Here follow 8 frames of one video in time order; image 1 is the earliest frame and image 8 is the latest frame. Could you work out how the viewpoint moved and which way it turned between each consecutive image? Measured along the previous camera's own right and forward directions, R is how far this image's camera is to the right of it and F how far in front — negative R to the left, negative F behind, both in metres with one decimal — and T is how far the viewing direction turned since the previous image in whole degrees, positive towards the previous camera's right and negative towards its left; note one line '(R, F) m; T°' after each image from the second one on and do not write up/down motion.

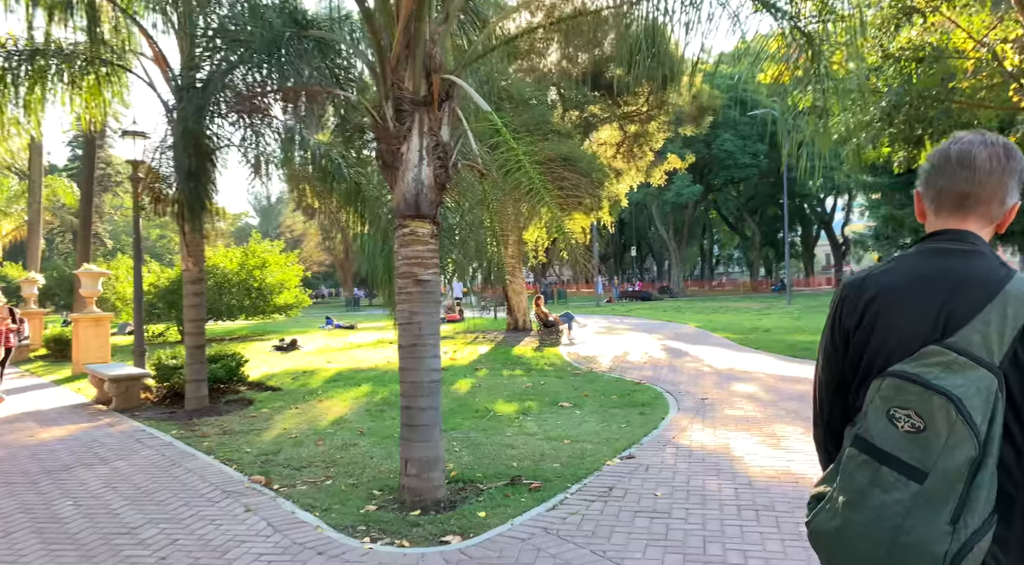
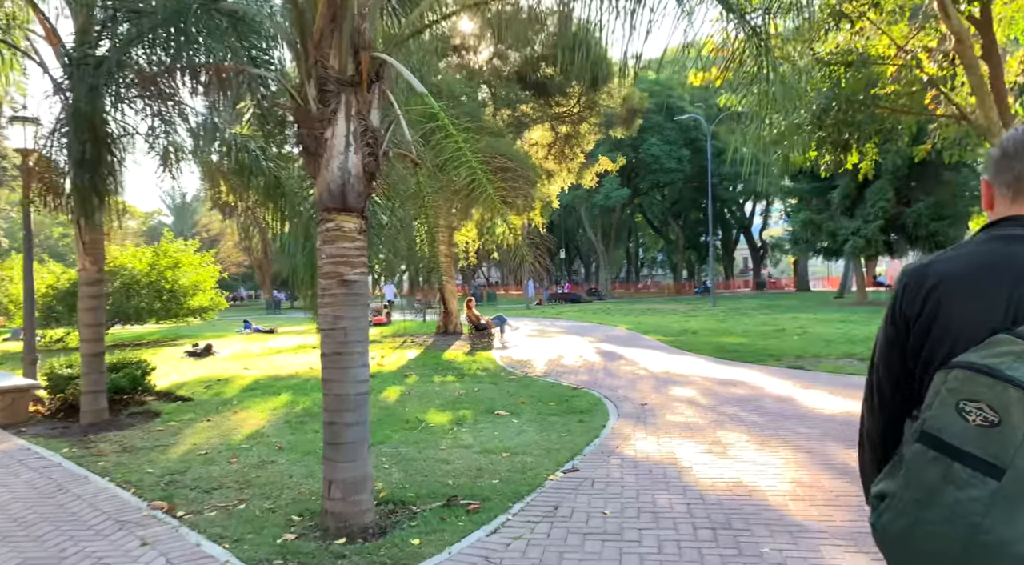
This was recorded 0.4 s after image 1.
(-0.1, +0.5) m; +6°
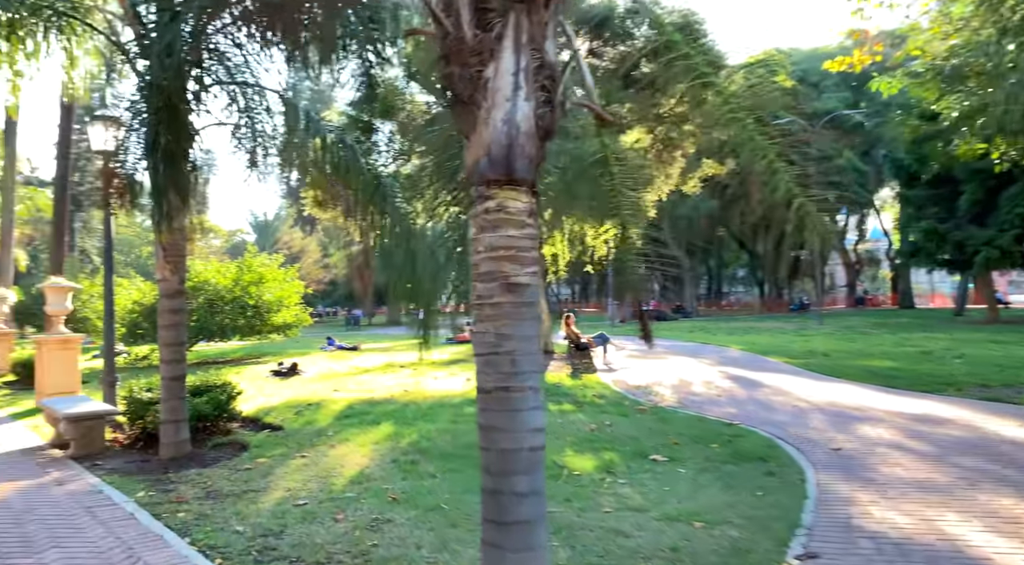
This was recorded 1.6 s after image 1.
(-0.9, +1.6) m; -6°
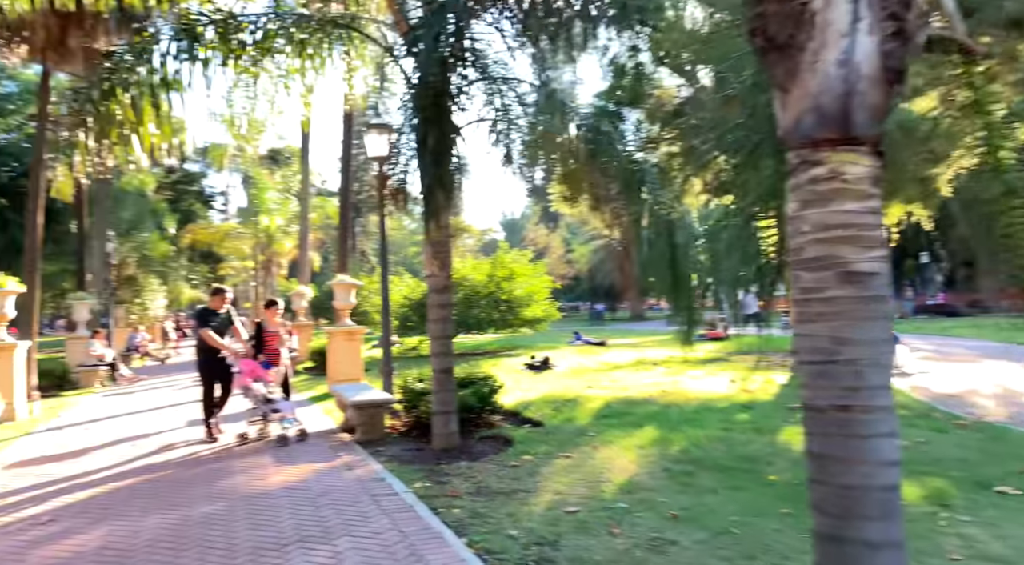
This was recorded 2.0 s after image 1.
(-0.4, +0.5) m; -19°
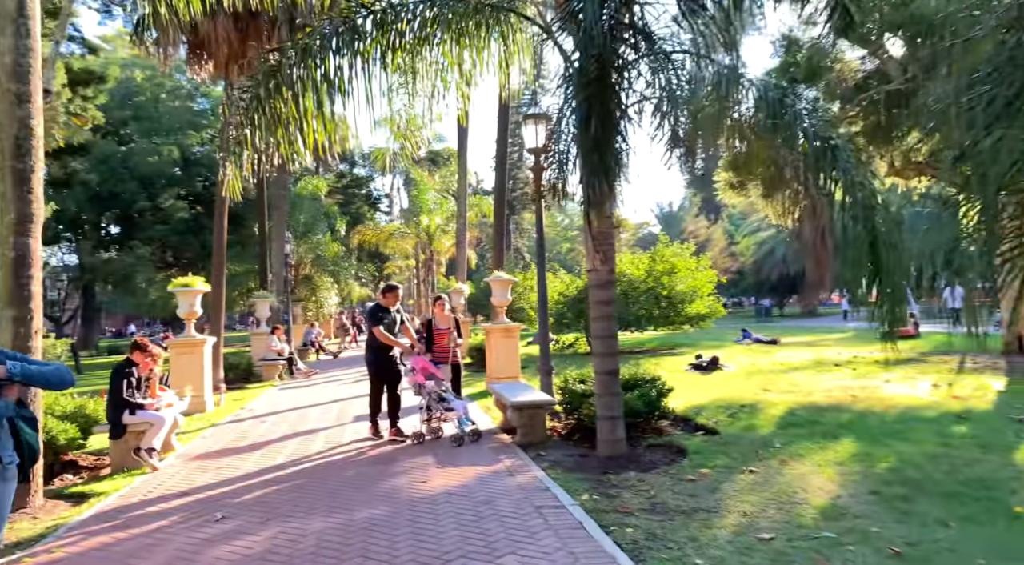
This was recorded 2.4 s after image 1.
(-0.2, +0.5) m; -12°
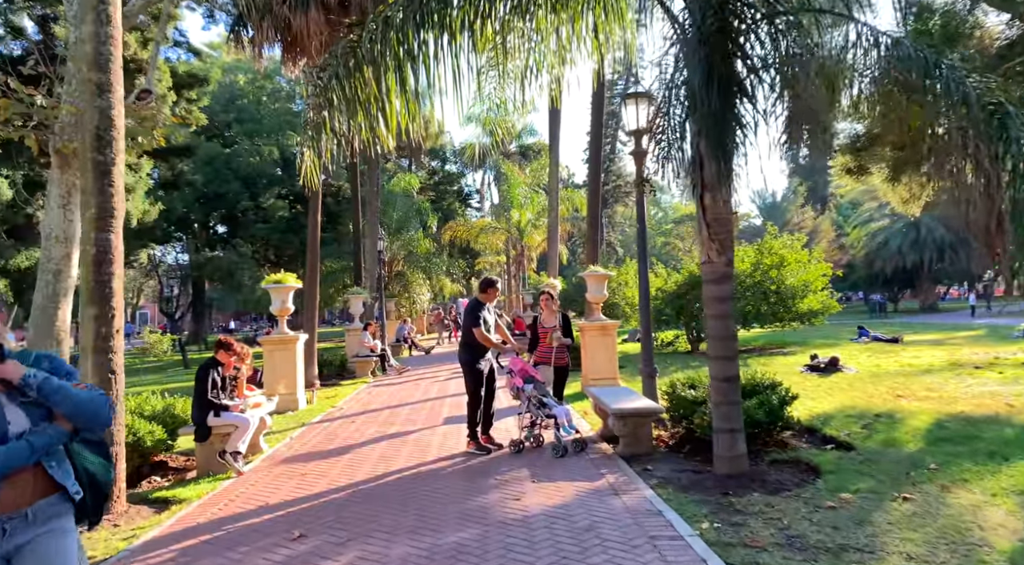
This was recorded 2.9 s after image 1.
(-0.1, +0.7) m; -7°
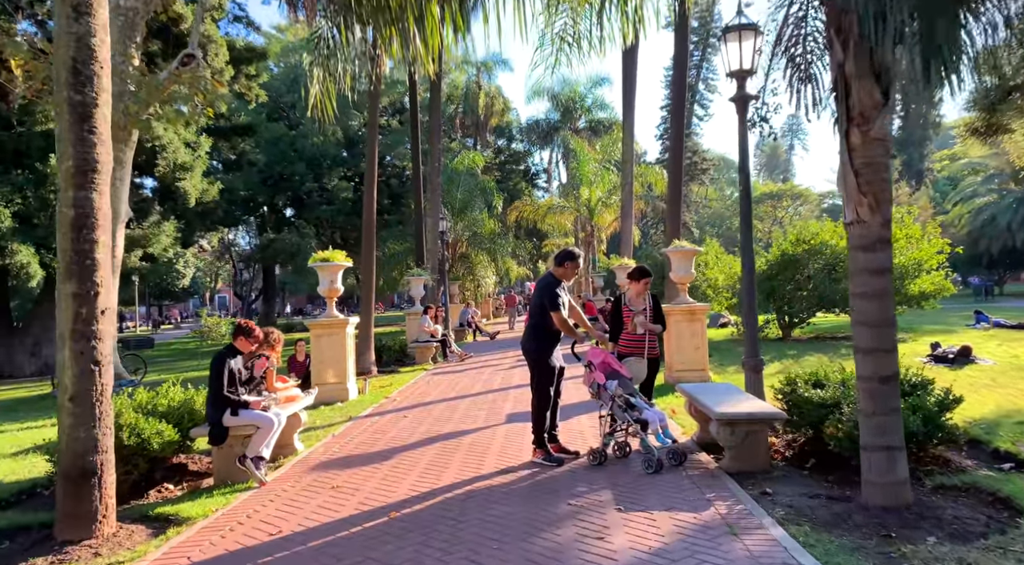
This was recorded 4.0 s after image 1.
(-0.1, +1.3) m; -5°
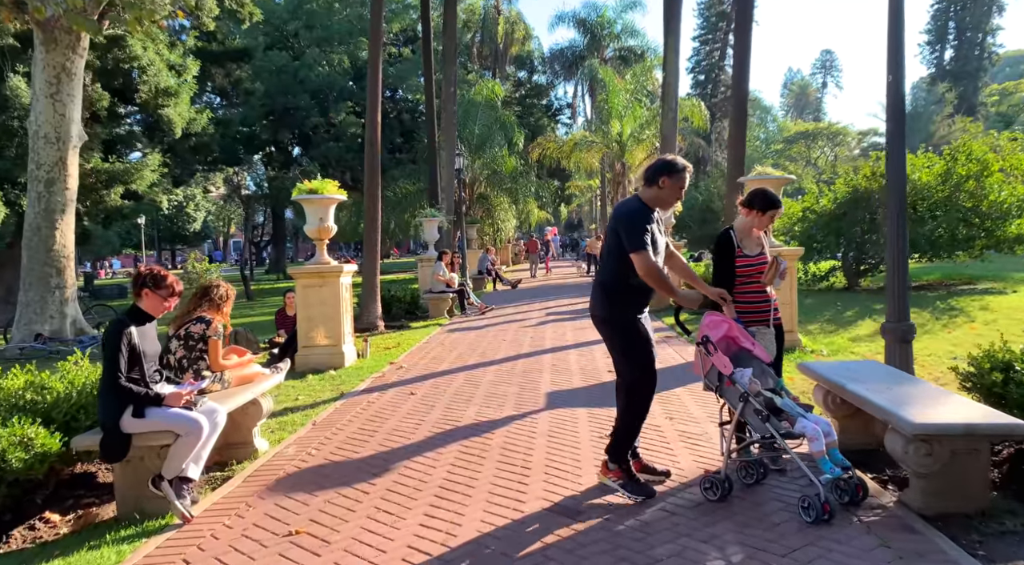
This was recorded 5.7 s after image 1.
(-0.2, +2.1) m; -1°
